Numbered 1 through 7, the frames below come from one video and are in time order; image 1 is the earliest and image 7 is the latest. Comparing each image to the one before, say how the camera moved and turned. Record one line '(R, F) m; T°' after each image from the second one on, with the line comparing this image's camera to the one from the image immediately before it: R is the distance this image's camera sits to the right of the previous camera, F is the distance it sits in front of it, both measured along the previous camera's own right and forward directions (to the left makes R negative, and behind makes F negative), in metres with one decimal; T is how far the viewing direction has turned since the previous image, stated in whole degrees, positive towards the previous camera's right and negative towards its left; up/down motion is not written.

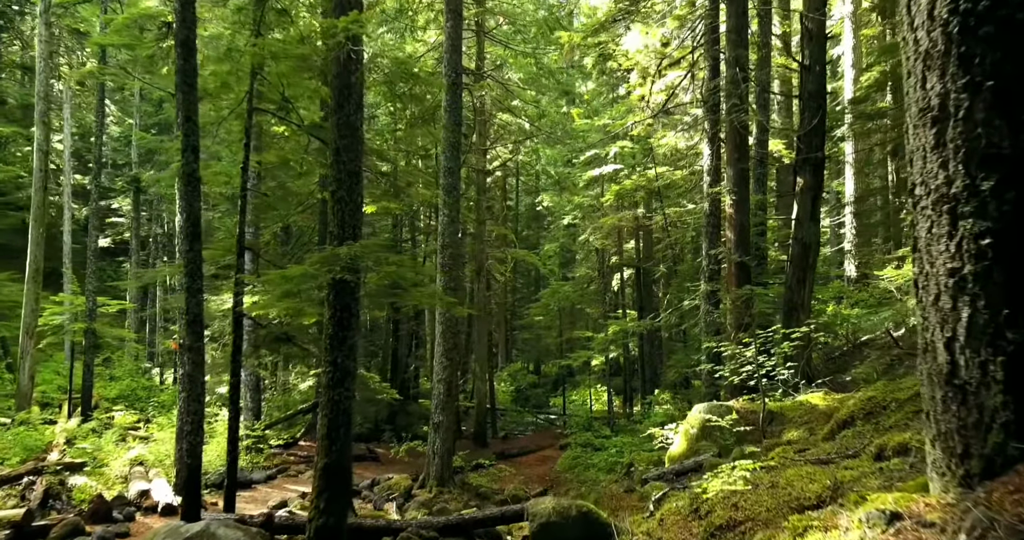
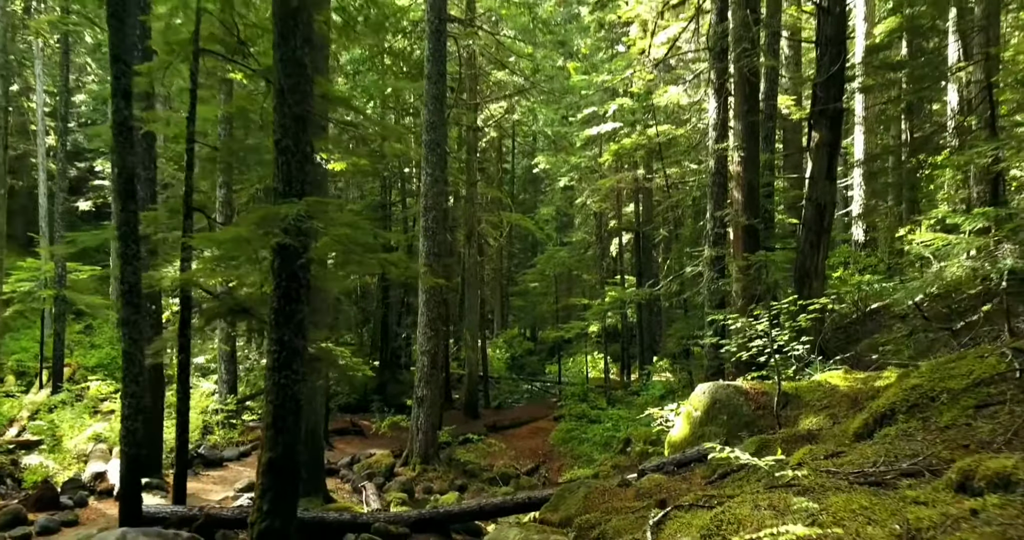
(+0.2, +0.9) m; 0°
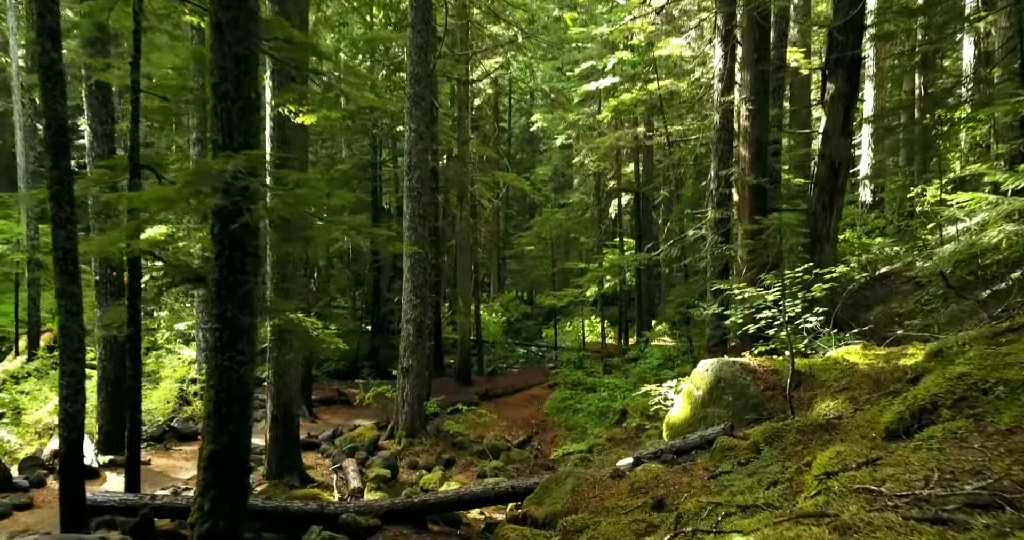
(+0.1, +0.7) m; 0°
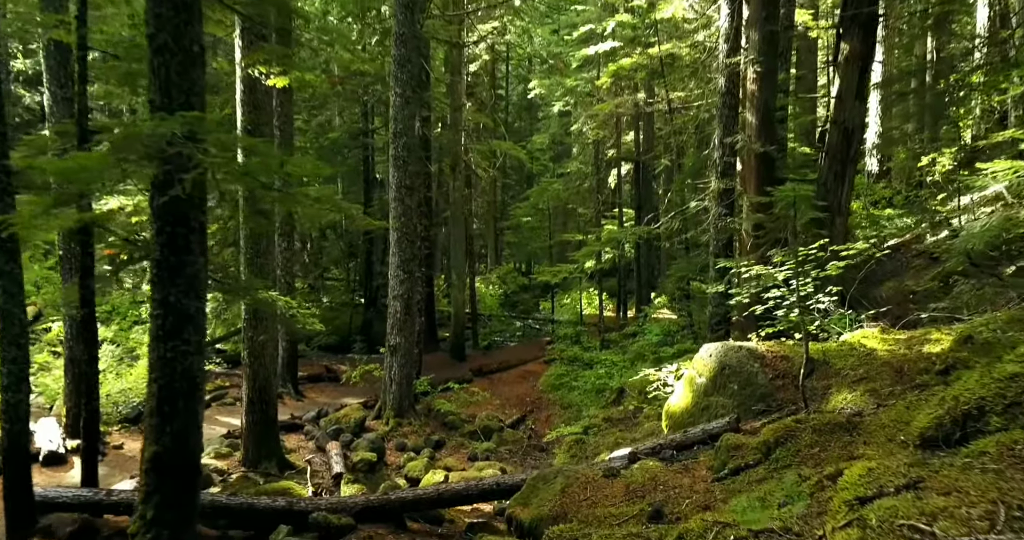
(+0.1, +0.6) m; 0°
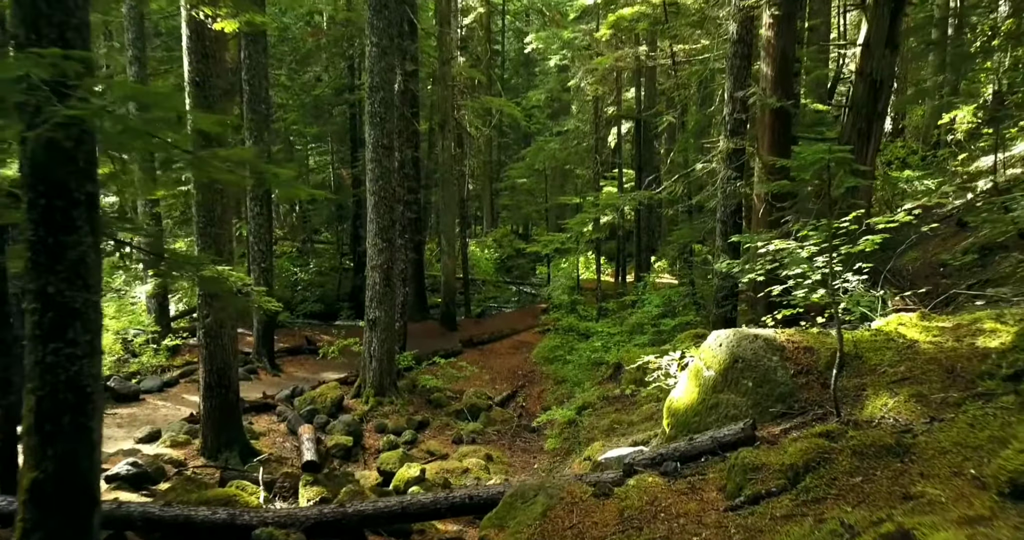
(+0.2, +0.9) m; 0°
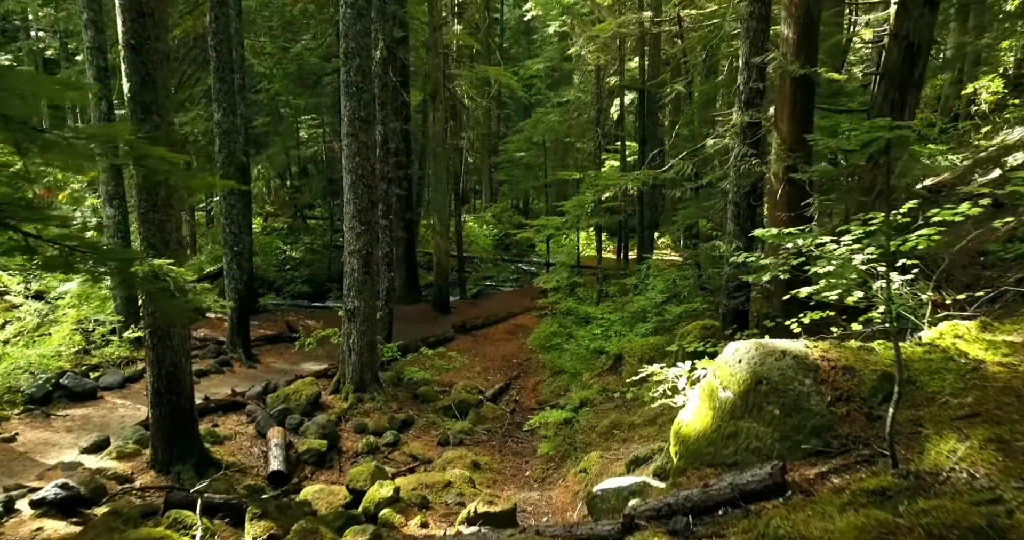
(+0.1, +0.9) m; 0°
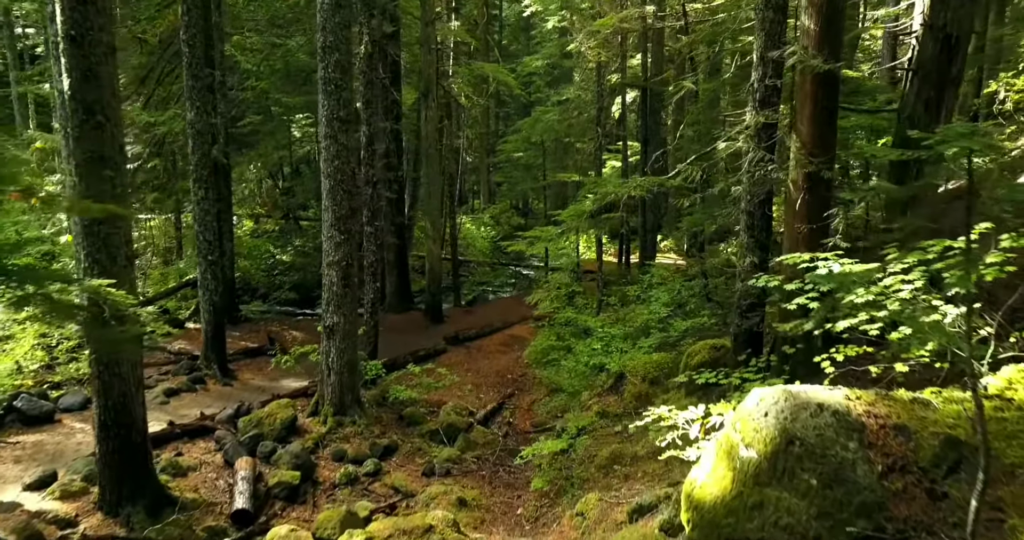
(+0.1, +0.7) m; 0°
